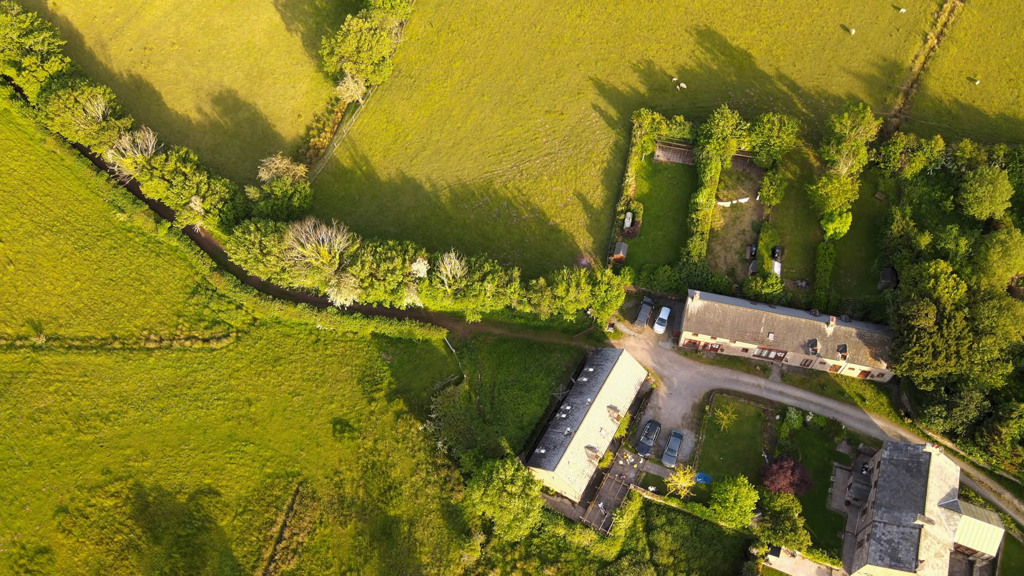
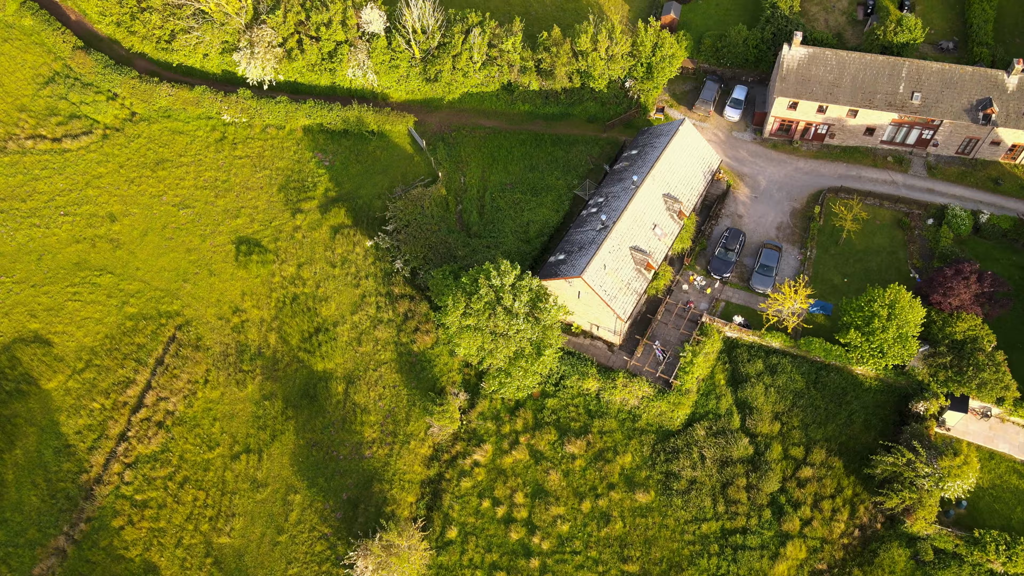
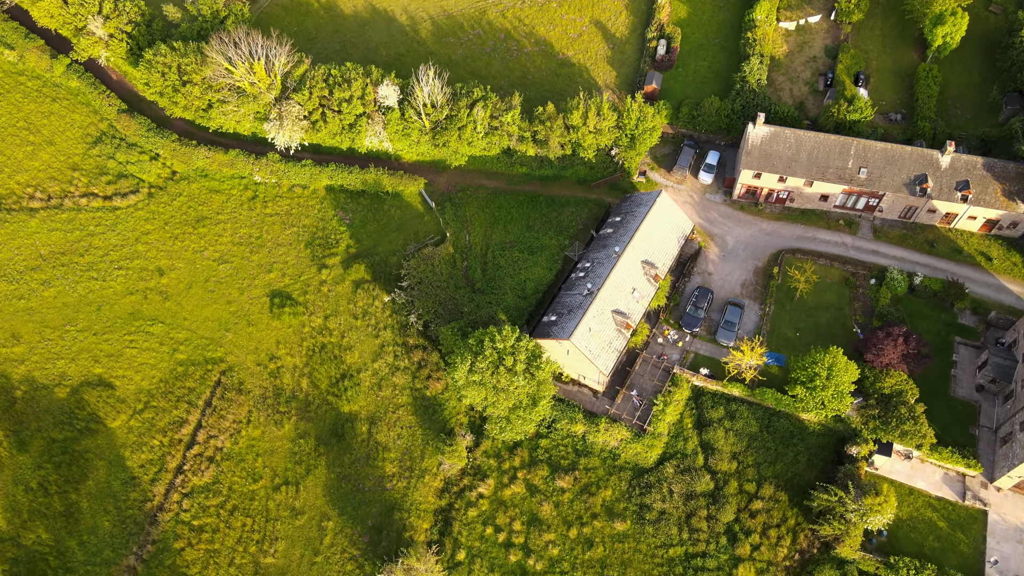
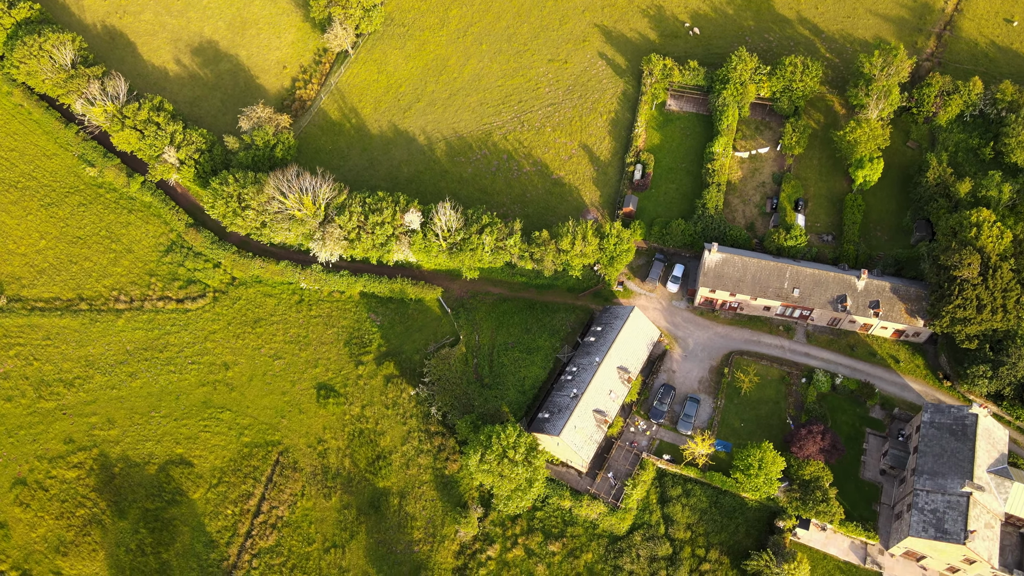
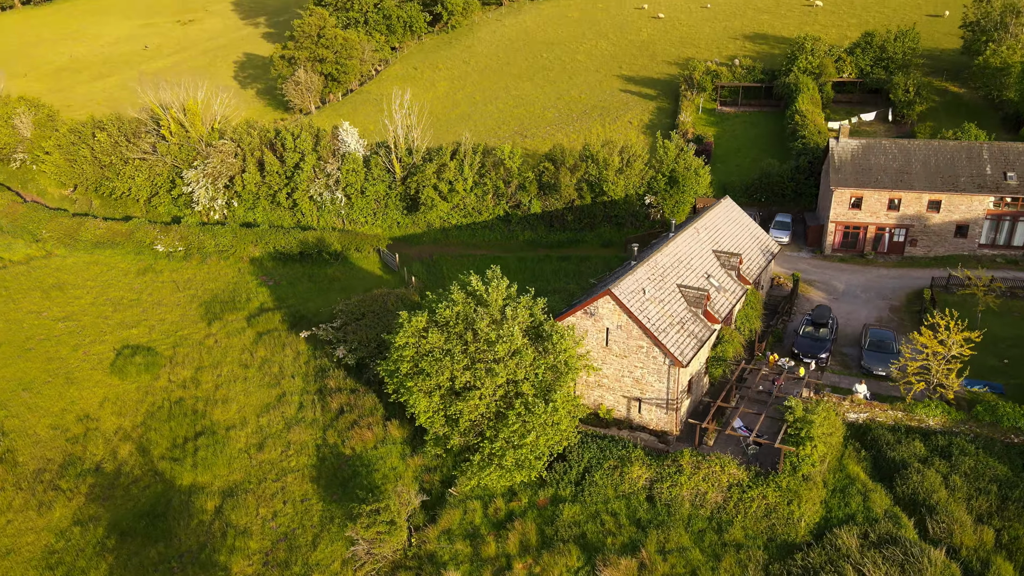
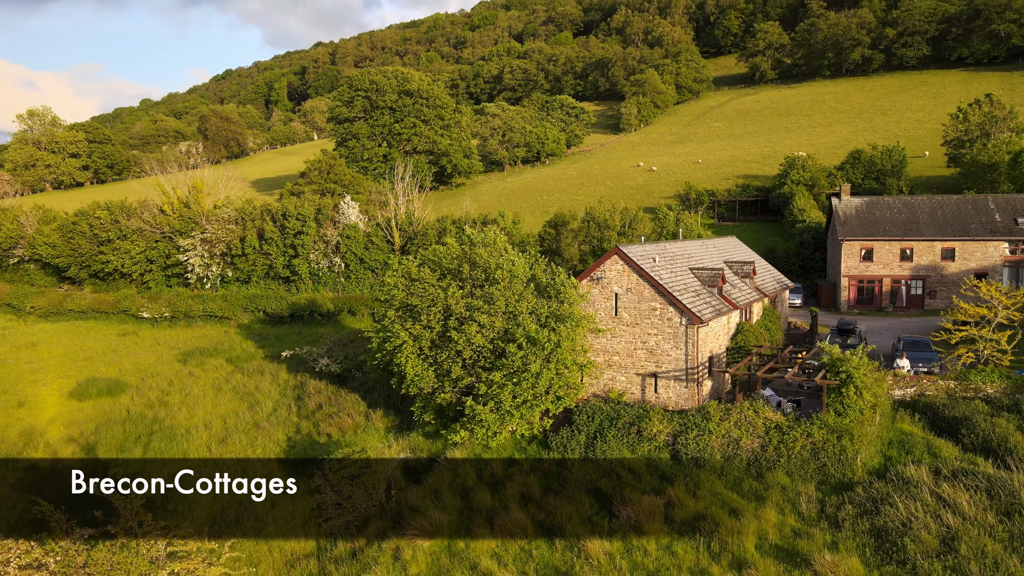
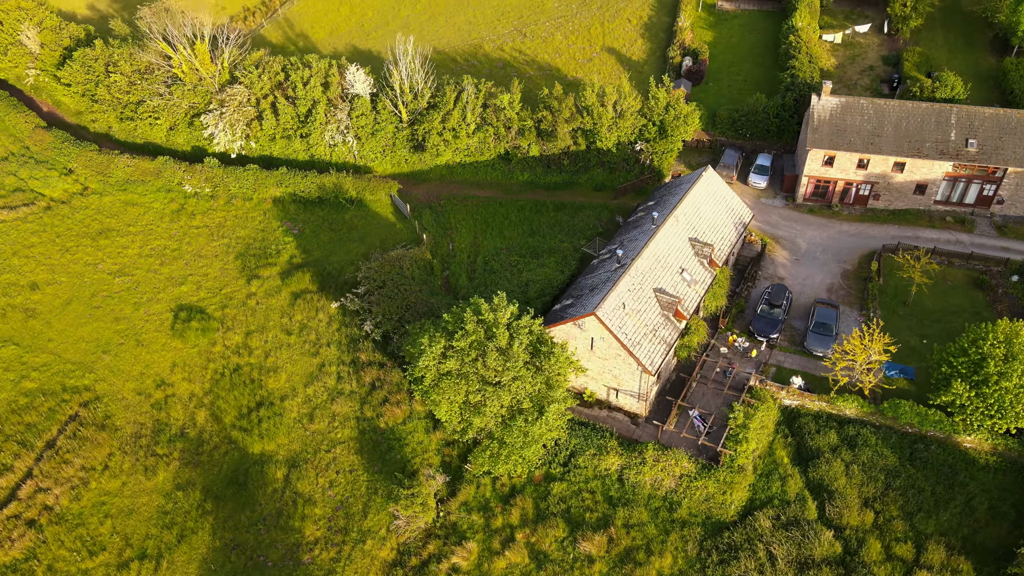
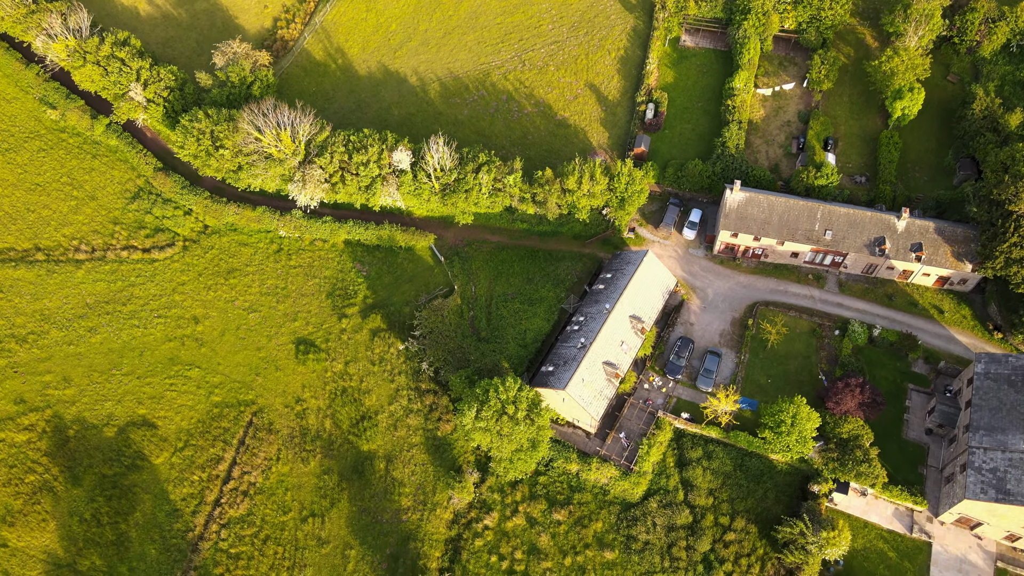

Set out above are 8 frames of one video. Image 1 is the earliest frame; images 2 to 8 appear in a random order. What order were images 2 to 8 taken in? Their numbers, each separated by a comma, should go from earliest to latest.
4, 8, 3, 2, 7, 5, 6
